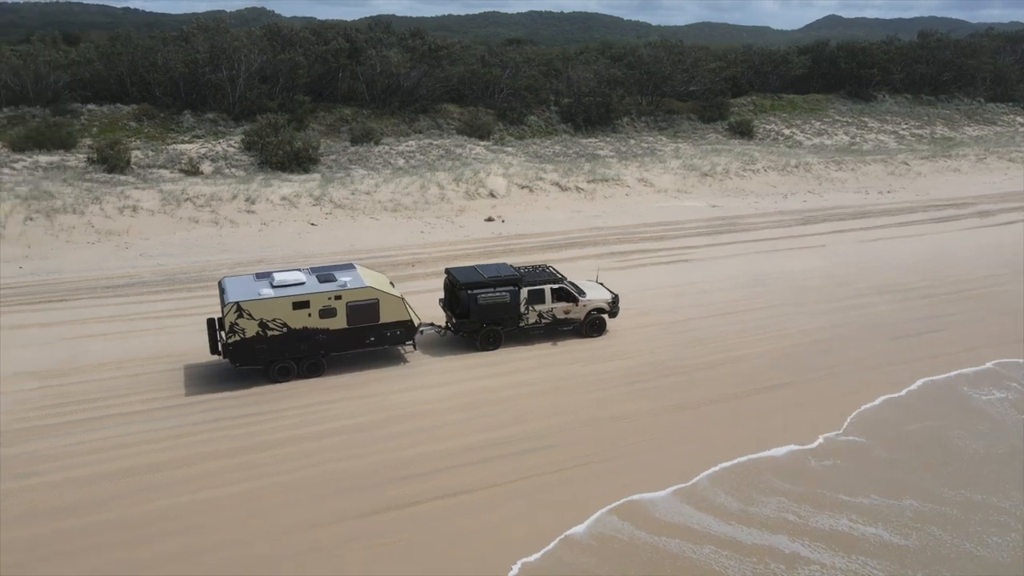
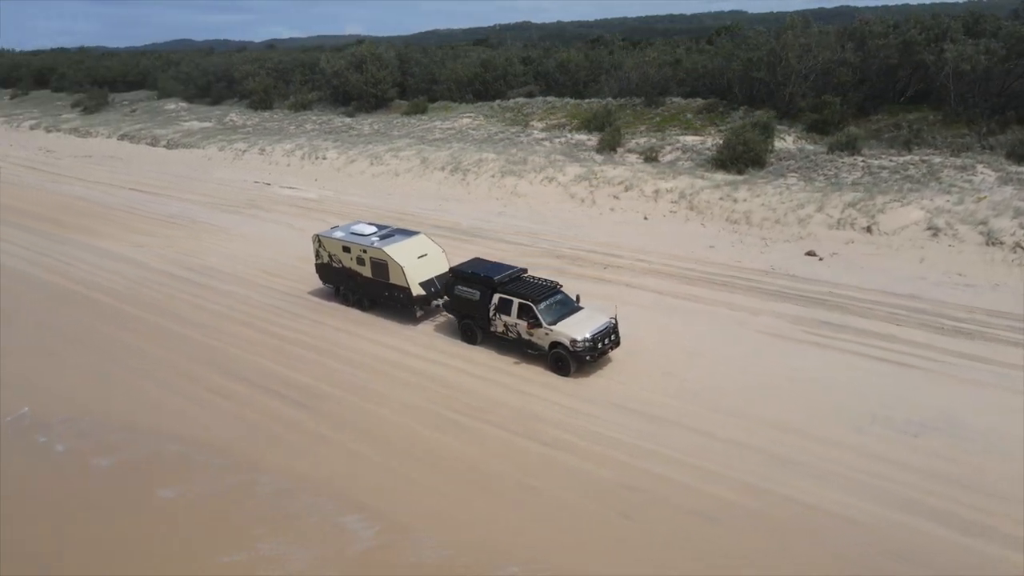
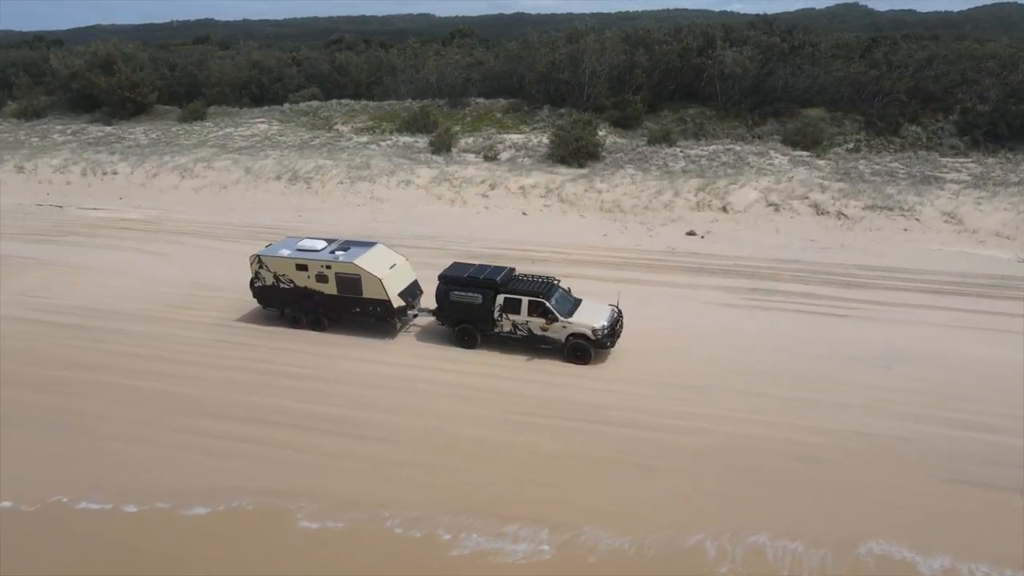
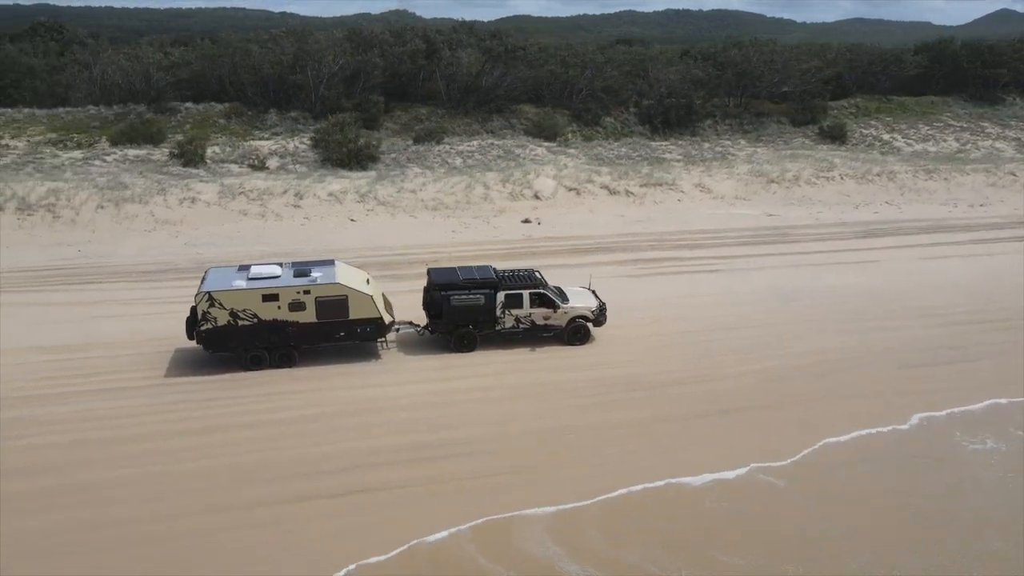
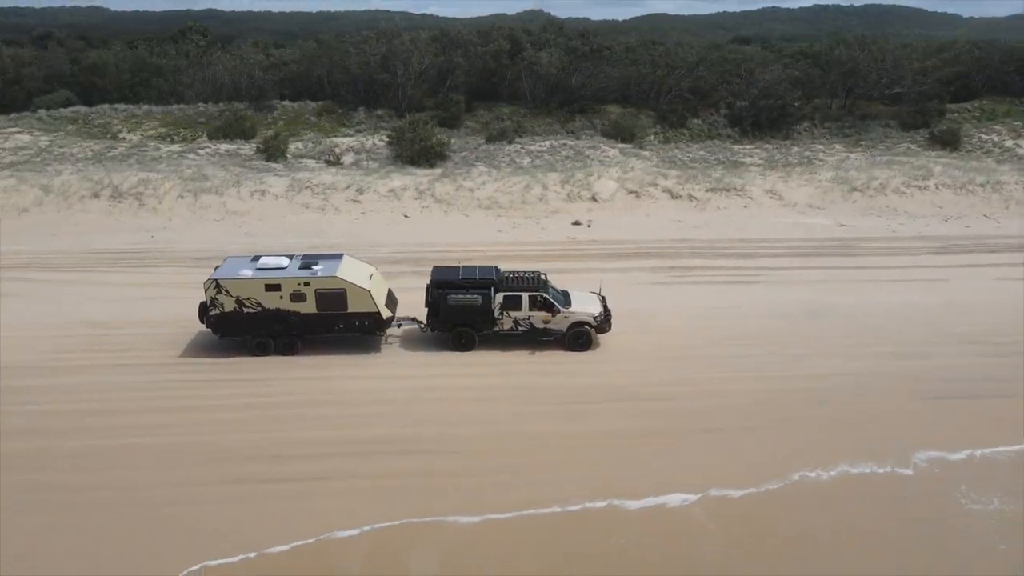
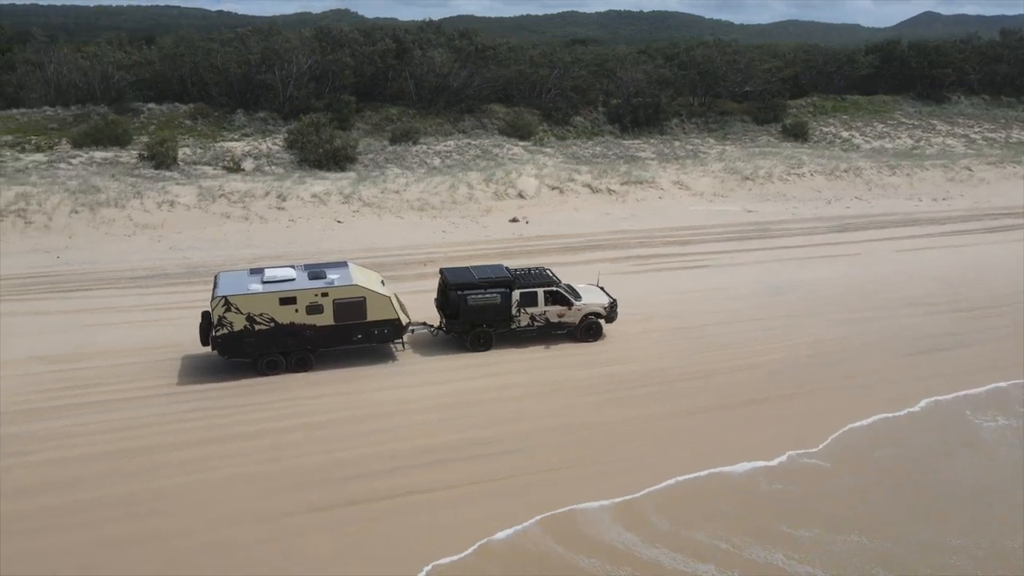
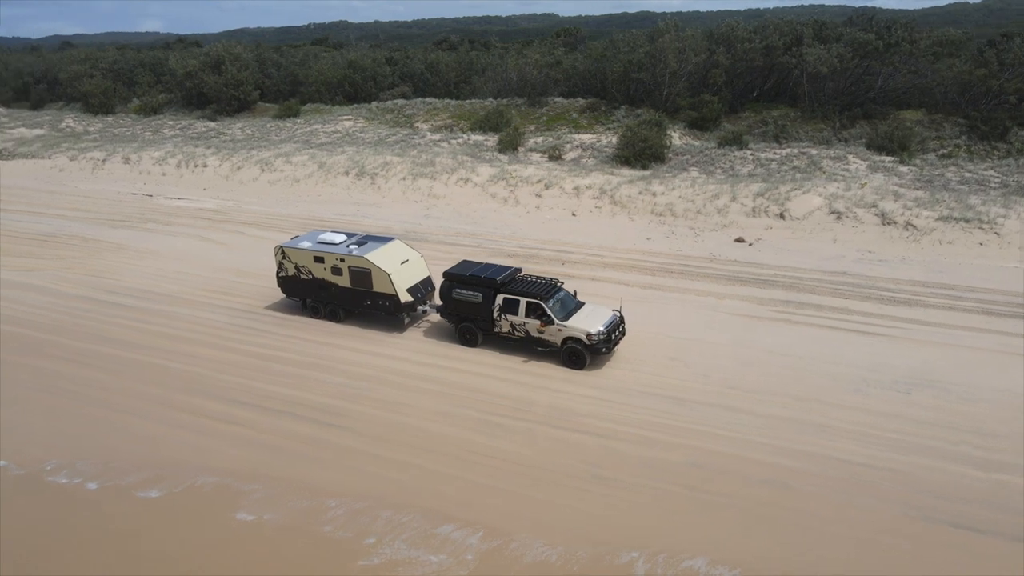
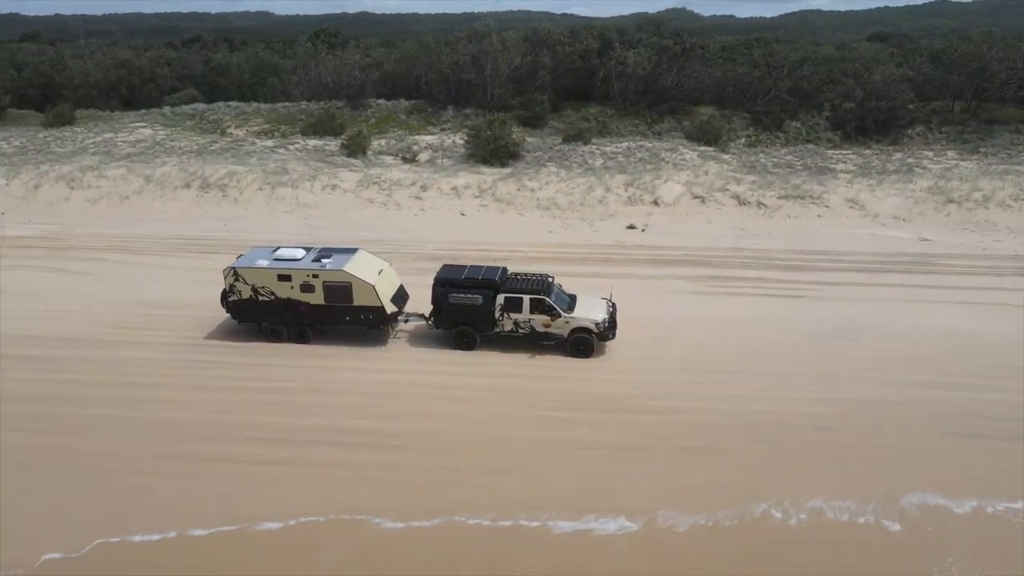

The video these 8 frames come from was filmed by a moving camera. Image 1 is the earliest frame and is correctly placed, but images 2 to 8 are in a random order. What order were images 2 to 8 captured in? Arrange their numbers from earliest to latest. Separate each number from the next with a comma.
6, 4, 5, 8, 3, 7, 2
